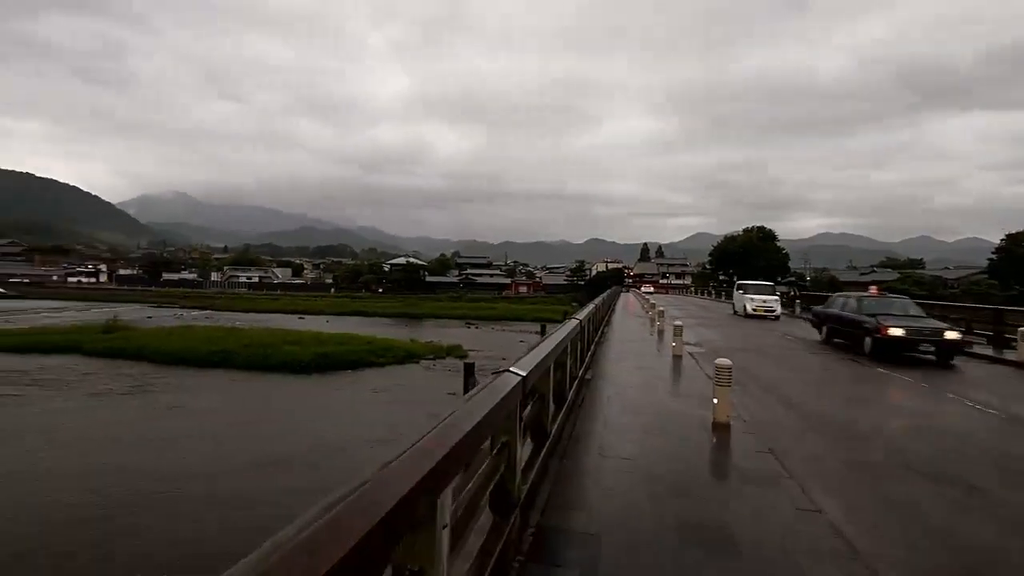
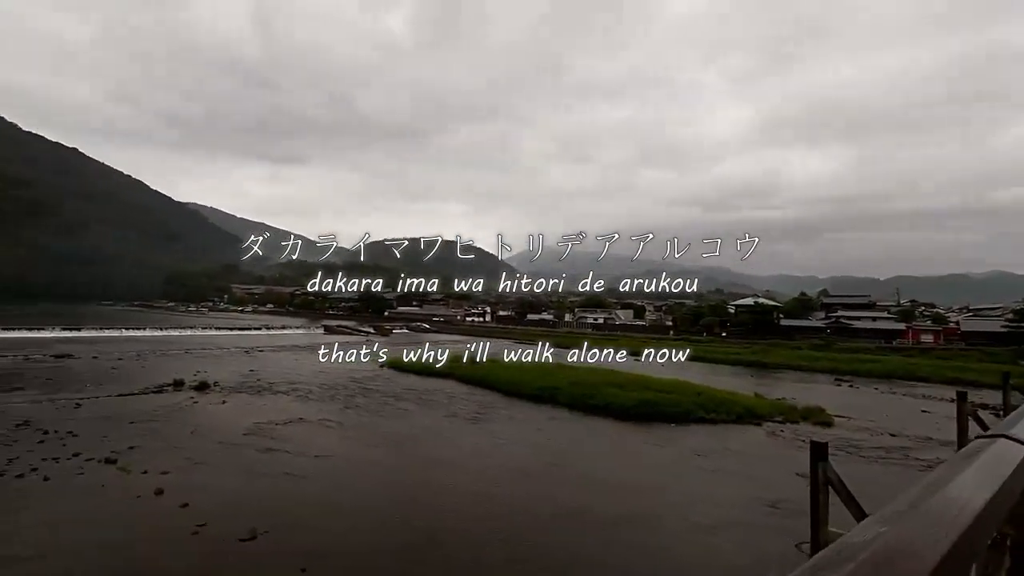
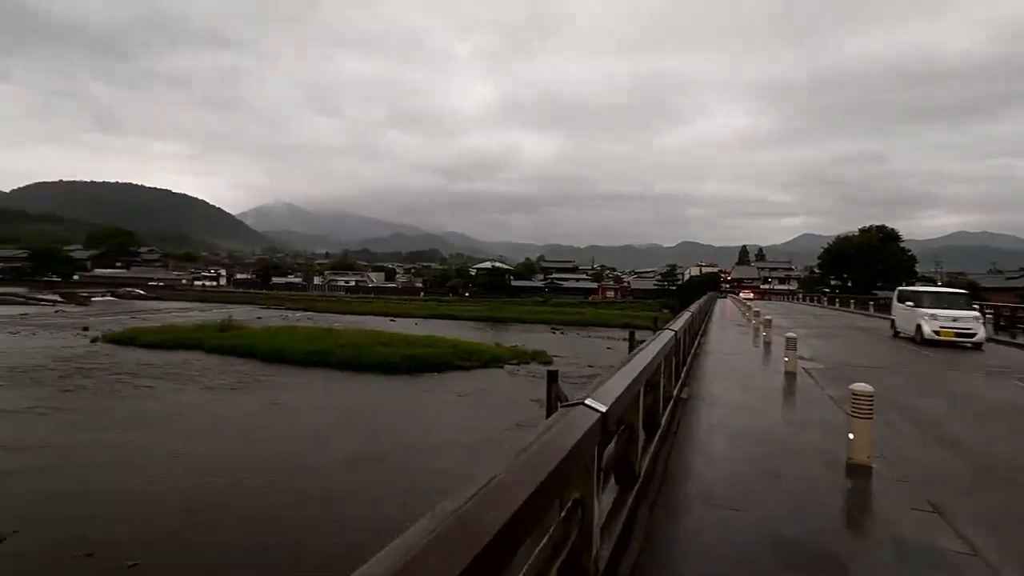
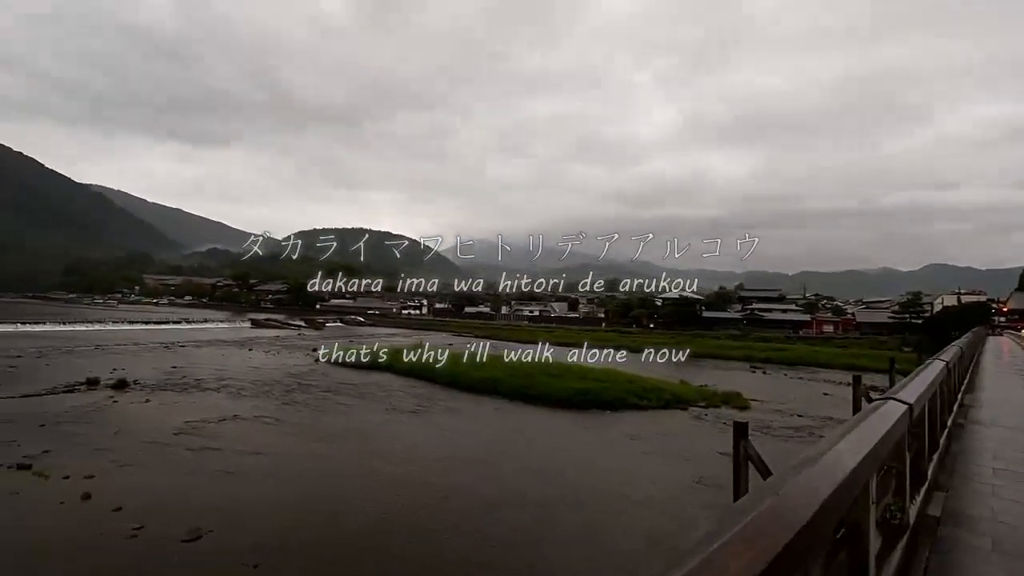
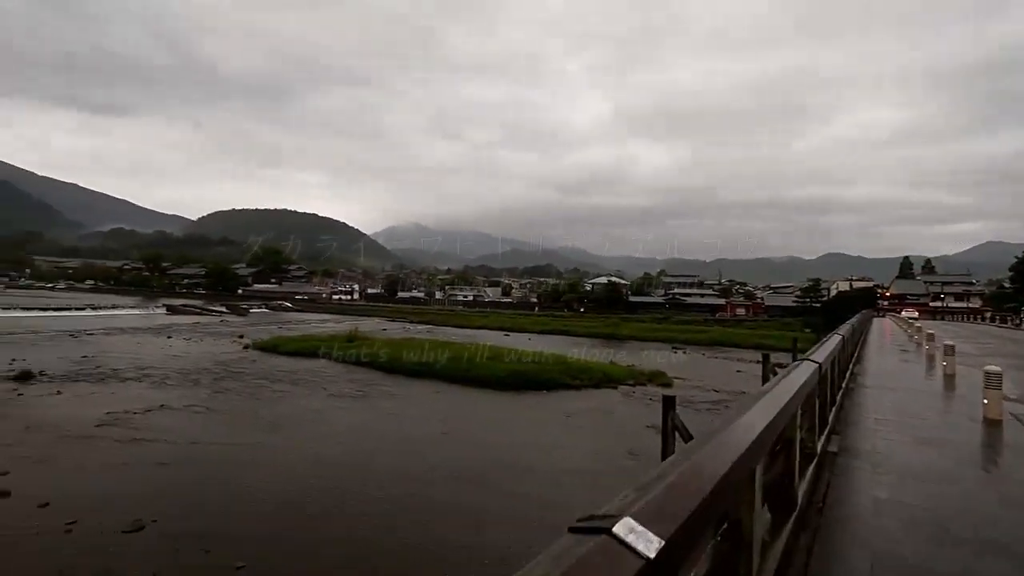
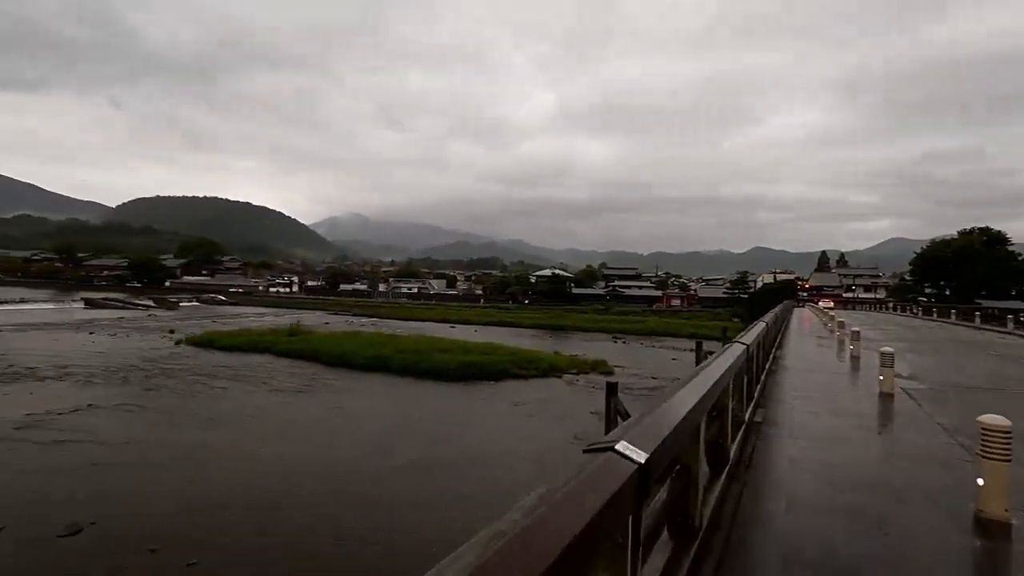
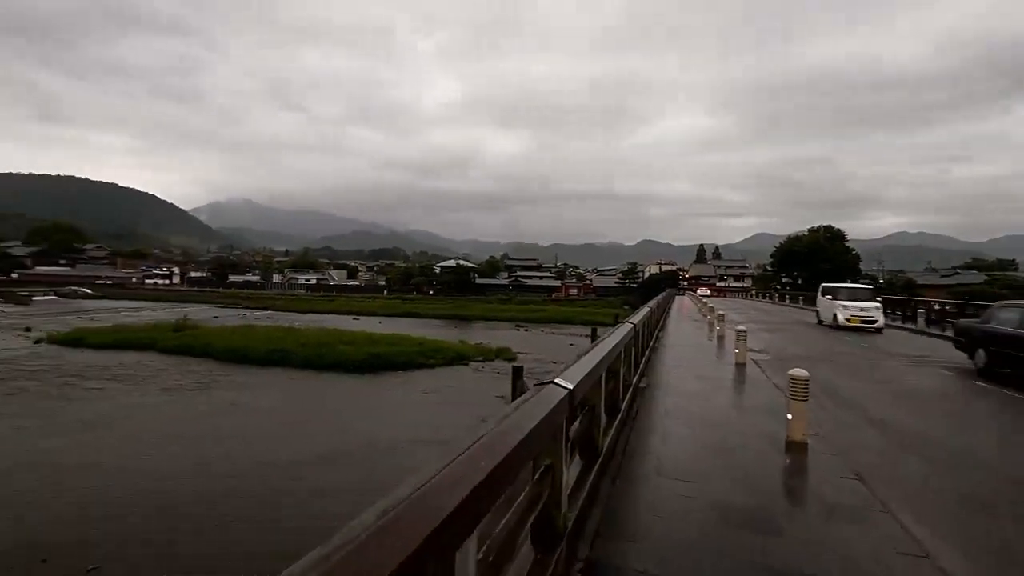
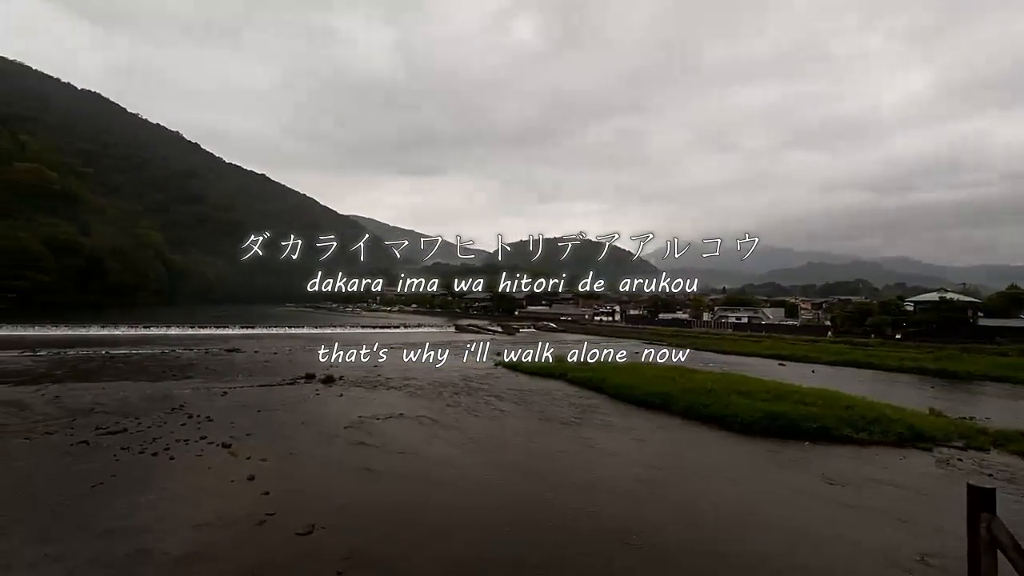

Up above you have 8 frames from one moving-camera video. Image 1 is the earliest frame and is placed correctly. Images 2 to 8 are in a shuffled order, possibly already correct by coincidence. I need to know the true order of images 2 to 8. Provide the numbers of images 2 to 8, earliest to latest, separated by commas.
7, 3, 6, 5, 4, 2, 8
